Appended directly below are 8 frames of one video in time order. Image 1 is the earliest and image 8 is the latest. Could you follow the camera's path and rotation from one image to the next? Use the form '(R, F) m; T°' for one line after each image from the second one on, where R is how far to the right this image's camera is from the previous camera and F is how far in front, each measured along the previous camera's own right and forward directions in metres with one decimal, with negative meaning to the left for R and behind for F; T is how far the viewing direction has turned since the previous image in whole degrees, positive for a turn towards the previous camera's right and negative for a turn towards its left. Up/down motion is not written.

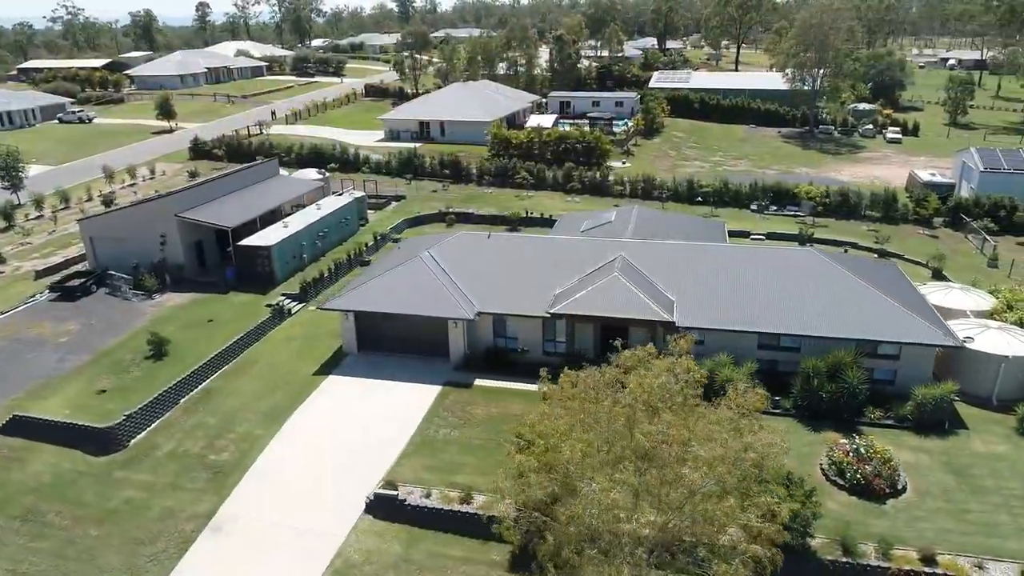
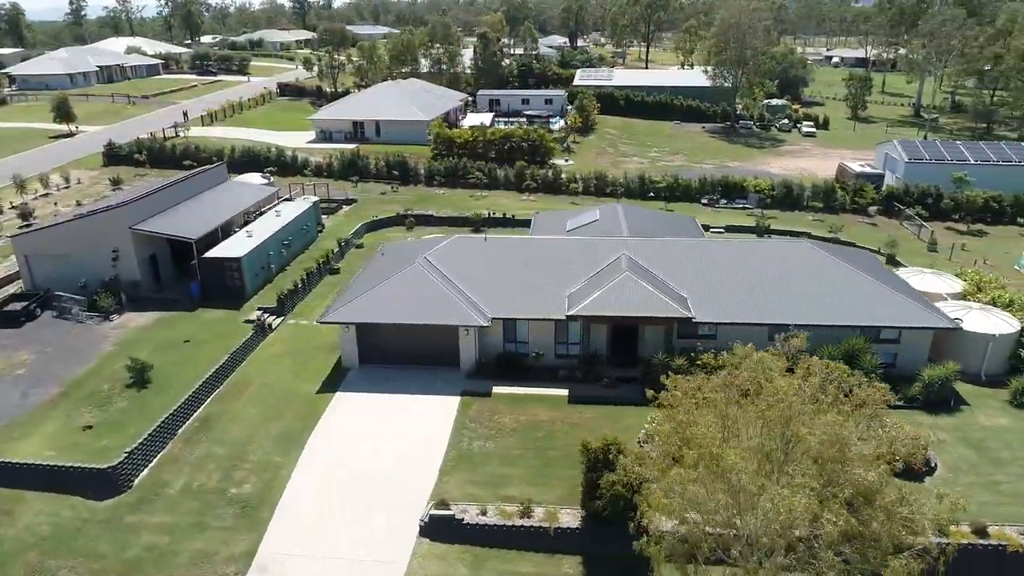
(-4.2, +0.9) m; +8°
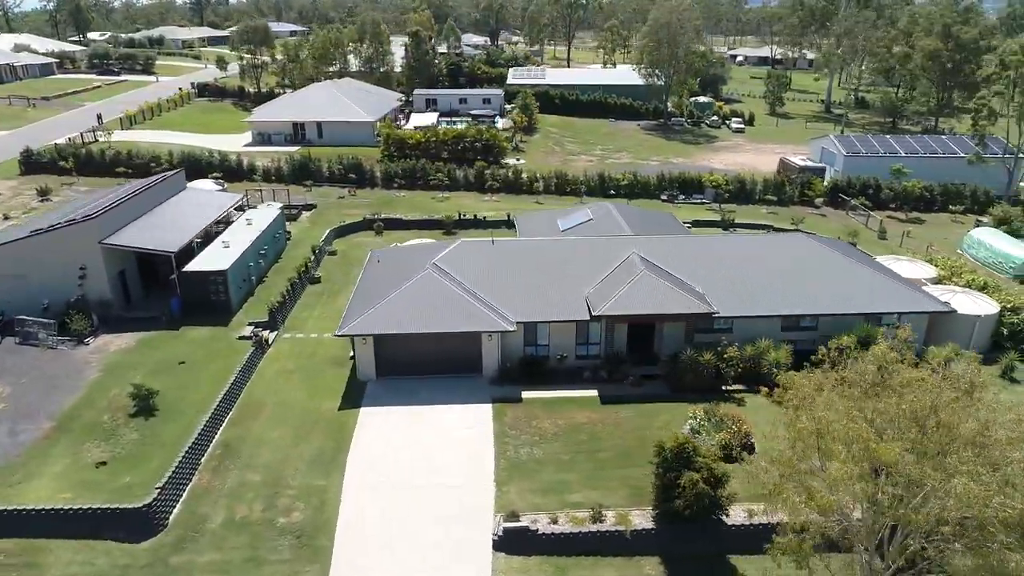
(-4.3, +0.6) m; +7°
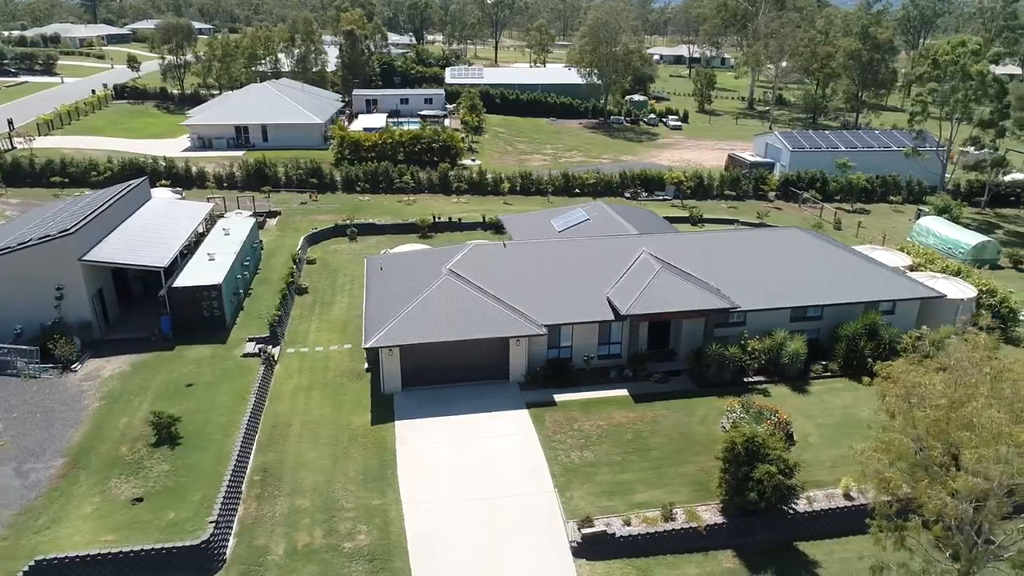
(-4.2, +0.5) m; +7°
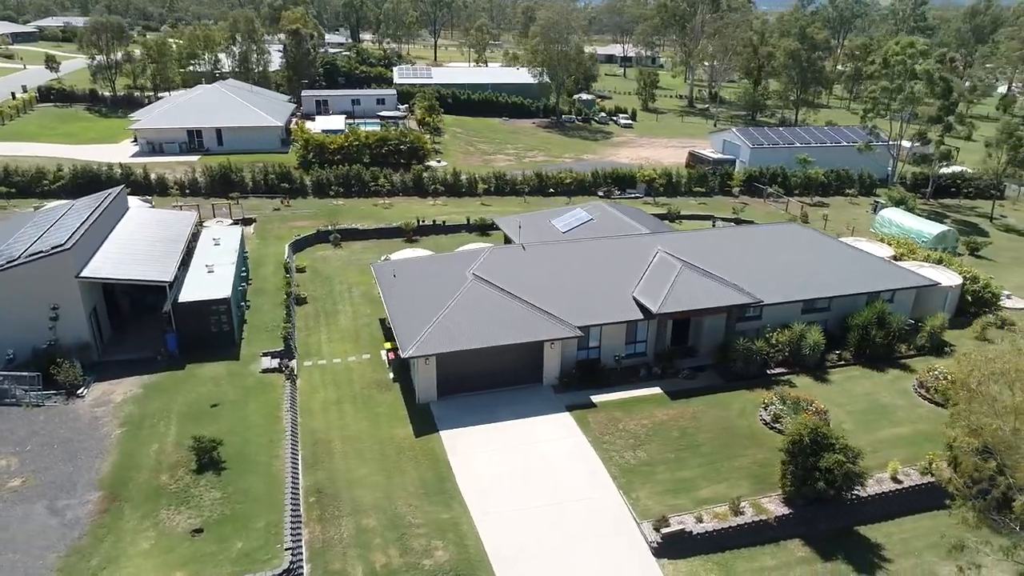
(-3.9, +0.4) m; +6°
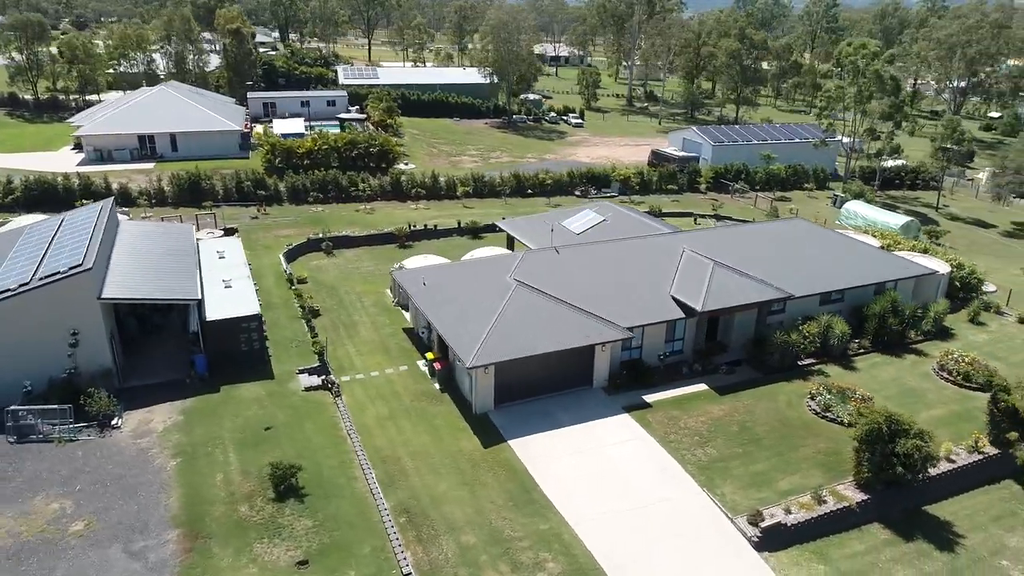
(-4.8, +0.5) m; +7°
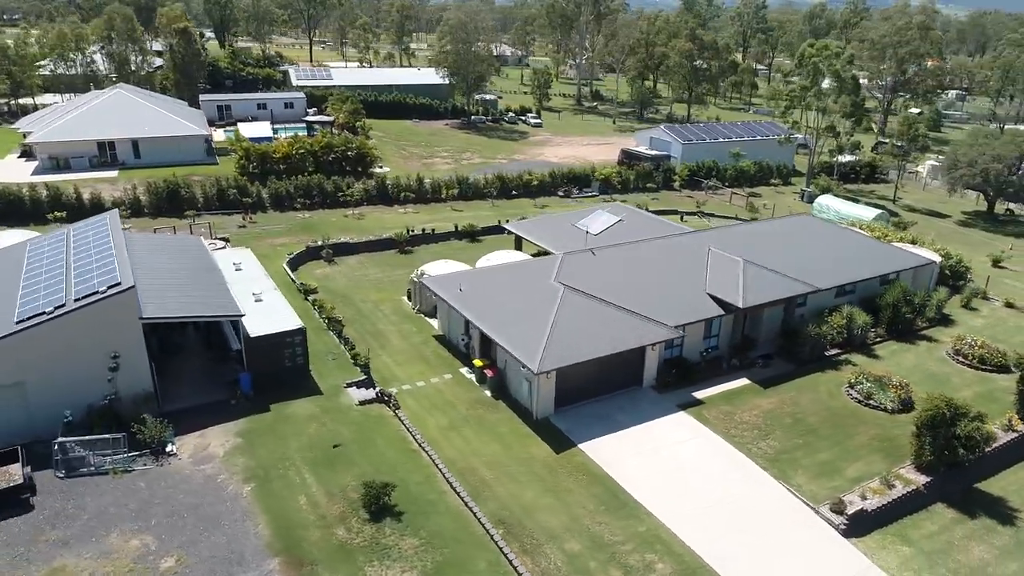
(-4.5, +0.4) m; +6°
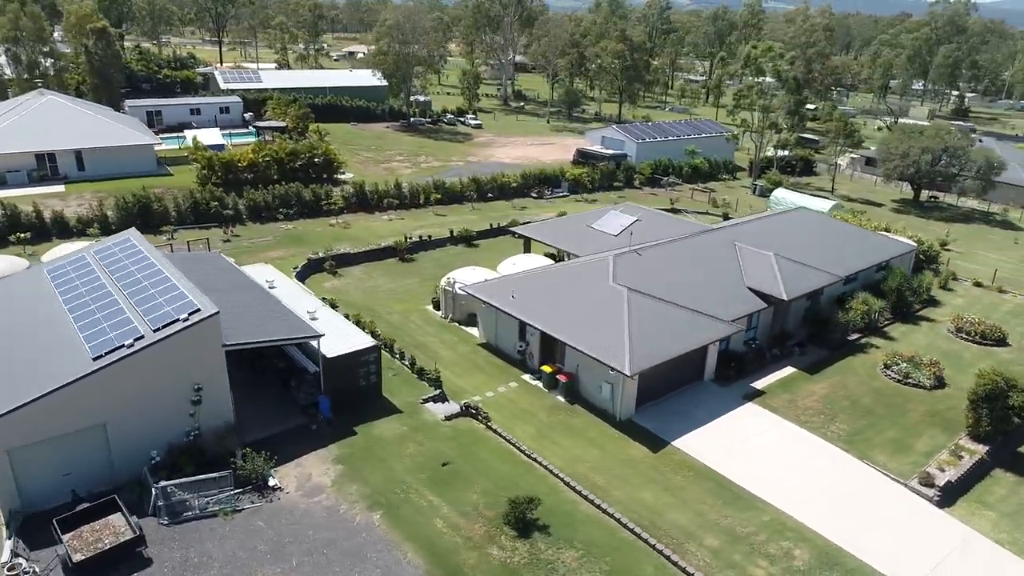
(-6.4, +0.5) m; +8°
